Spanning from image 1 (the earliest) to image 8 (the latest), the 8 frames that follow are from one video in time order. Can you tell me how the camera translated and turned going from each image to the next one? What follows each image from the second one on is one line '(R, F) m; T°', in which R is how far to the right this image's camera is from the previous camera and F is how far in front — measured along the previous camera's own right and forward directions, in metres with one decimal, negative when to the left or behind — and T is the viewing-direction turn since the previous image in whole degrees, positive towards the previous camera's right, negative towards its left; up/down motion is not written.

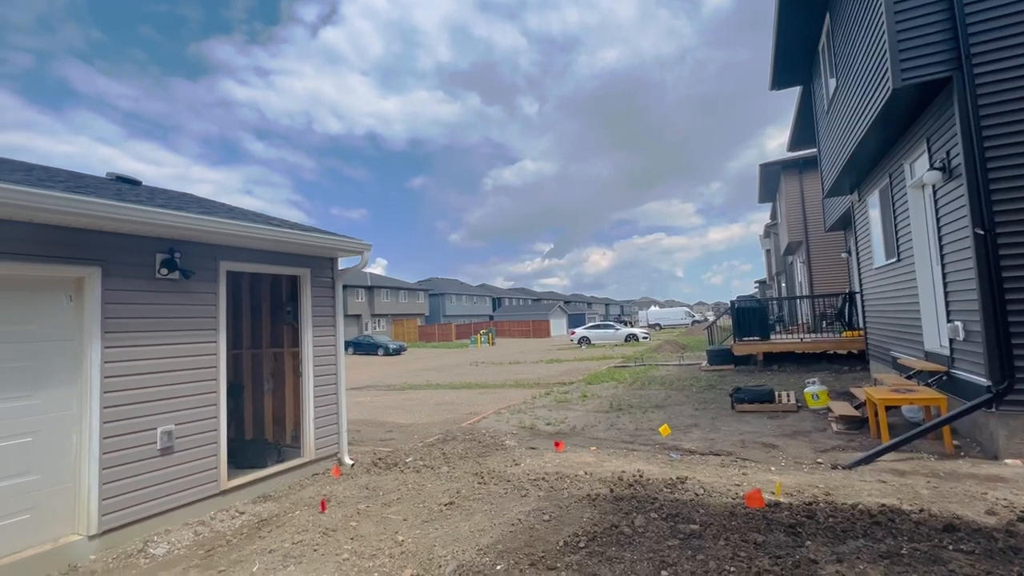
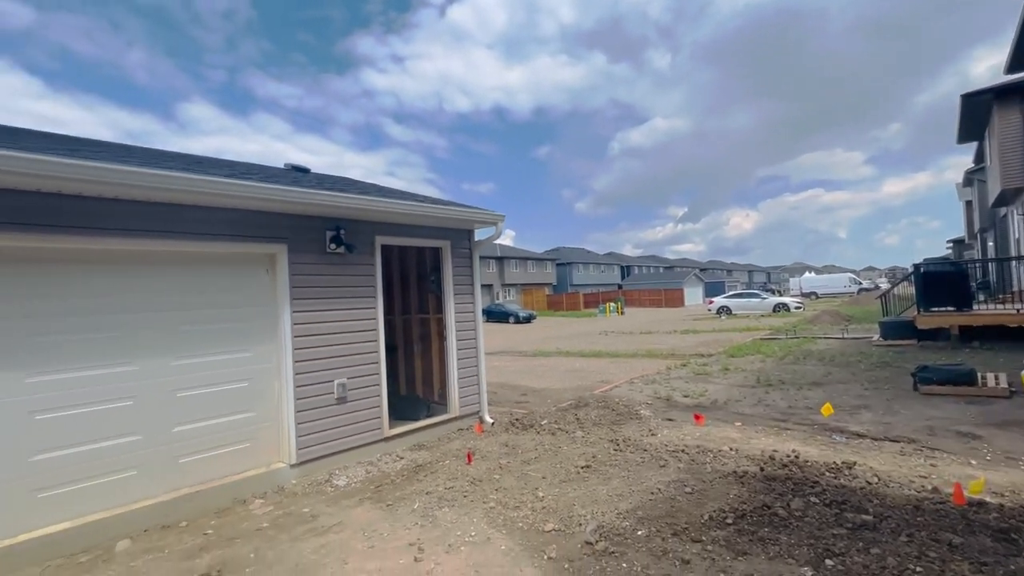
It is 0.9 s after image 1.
(-0.1, 0.0) m; -15°
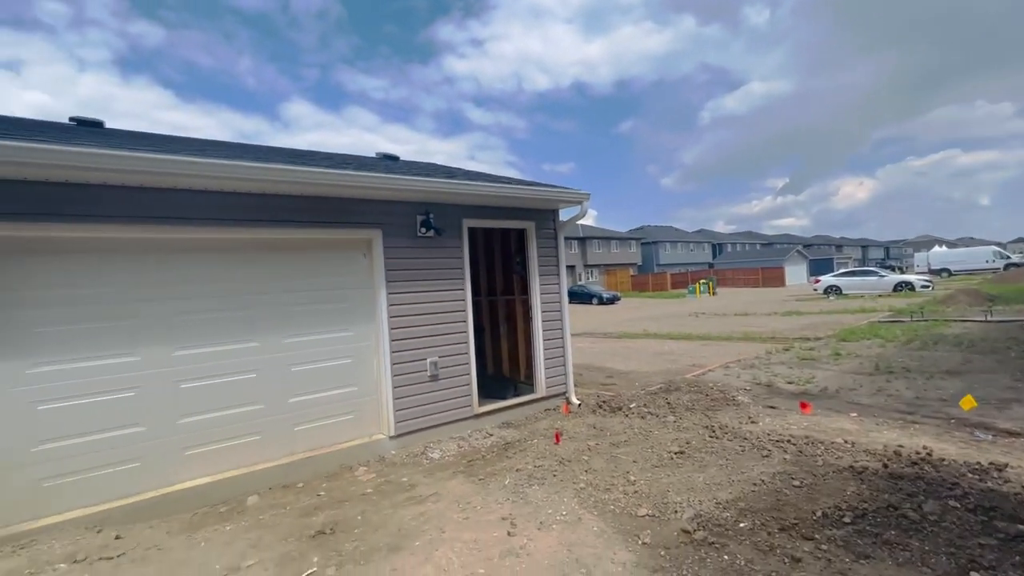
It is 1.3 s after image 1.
(-0.1, 0.0) m; -10°
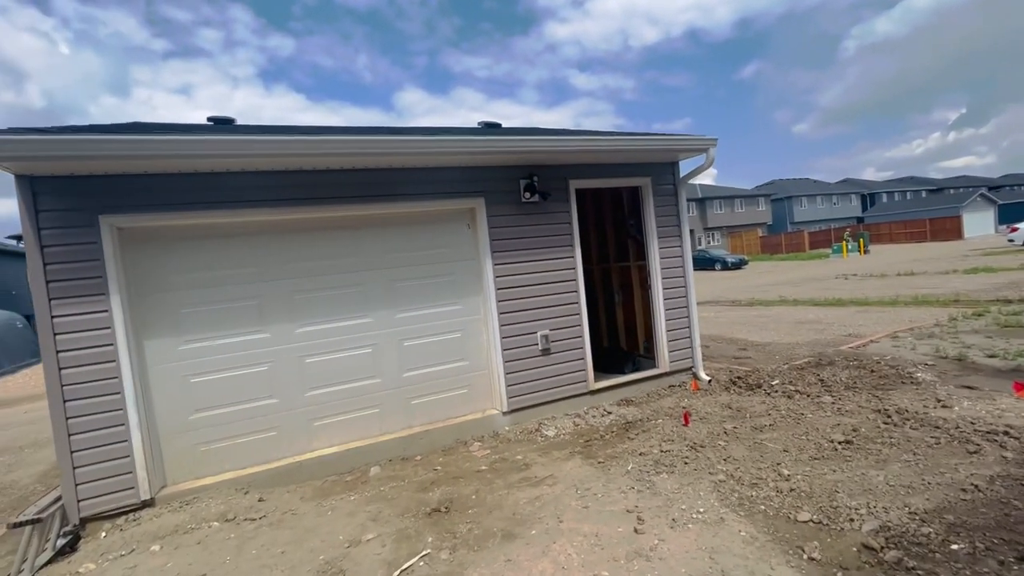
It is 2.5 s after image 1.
(0.0, +0.4) m; -13°
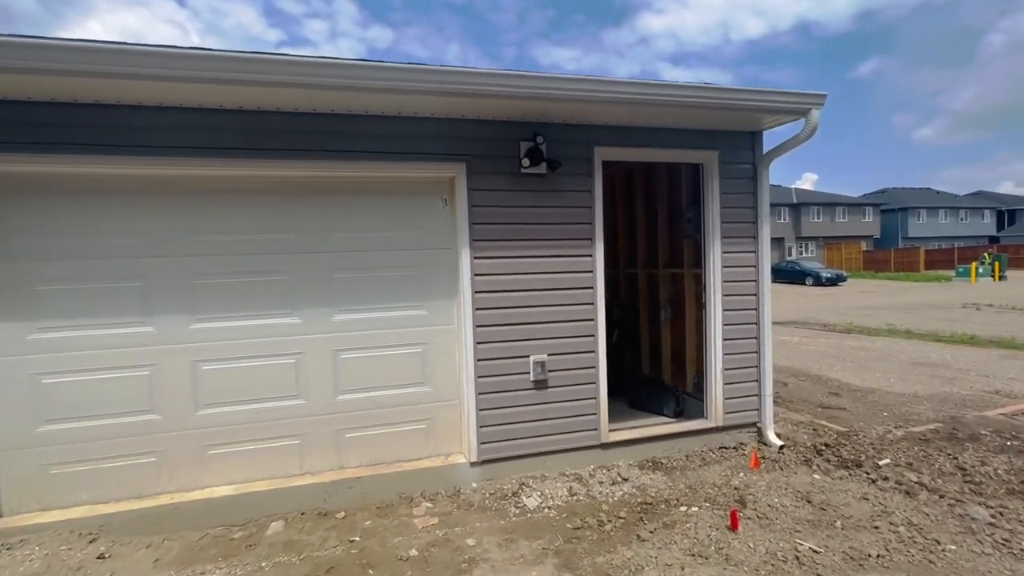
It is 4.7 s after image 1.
(+0.6, +1.4) m; -8°
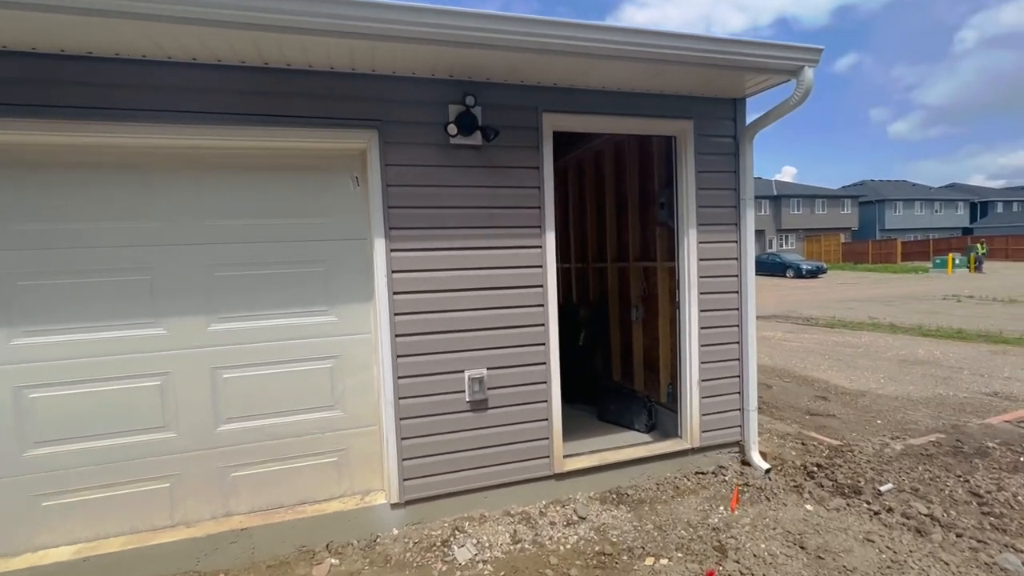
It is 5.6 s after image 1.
(+0.3, +0.7) m; +2°
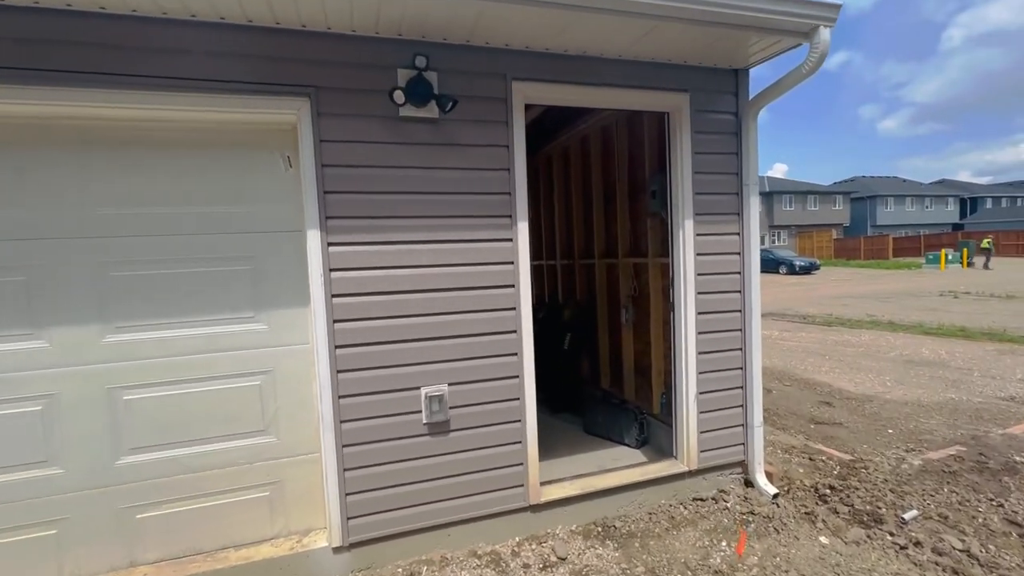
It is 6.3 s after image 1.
(+0.1, +0.5) m; +1°
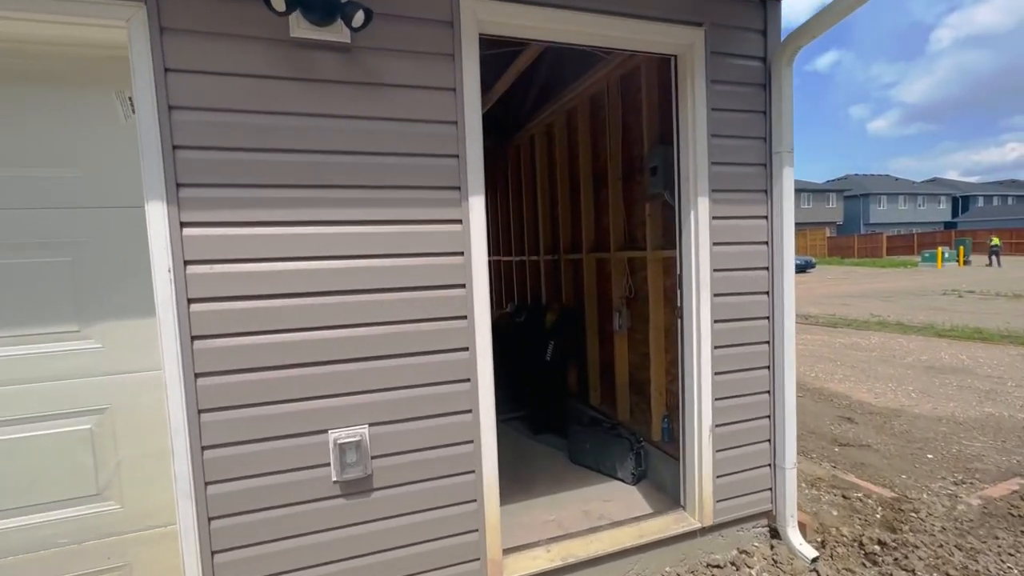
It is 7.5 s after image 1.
(+0.2, +0.7) m; +1°
